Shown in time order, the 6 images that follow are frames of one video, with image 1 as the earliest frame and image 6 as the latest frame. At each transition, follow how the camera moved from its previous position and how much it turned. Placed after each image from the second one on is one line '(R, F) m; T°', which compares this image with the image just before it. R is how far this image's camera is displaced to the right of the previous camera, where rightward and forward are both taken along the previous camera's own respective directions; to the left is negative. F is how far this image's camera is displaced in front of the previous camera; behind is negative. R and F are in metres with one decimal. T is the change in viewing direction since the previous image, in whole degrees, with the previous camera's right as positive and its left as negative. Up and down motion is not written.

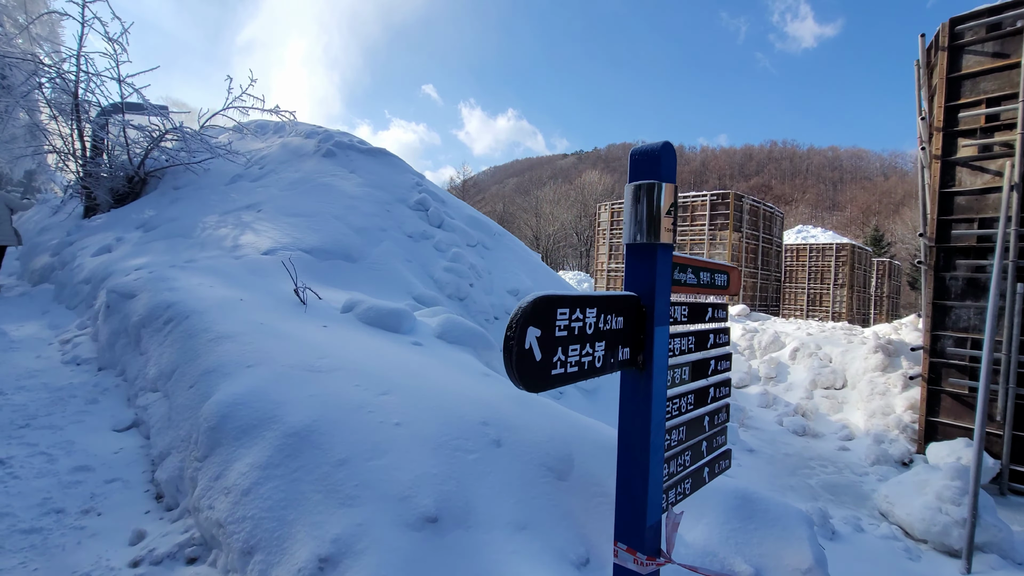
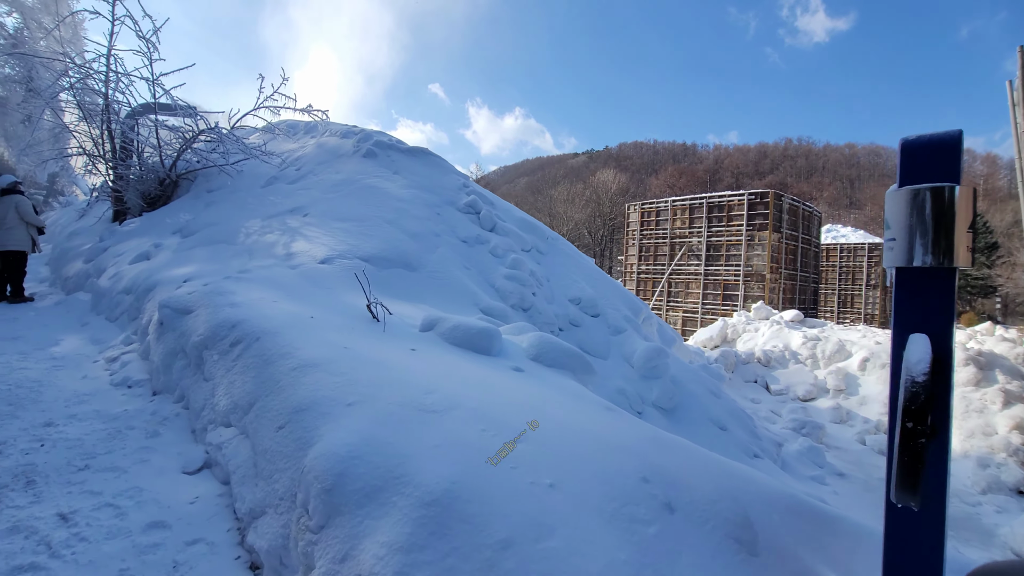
(-0.7, +0.5) m; -1°
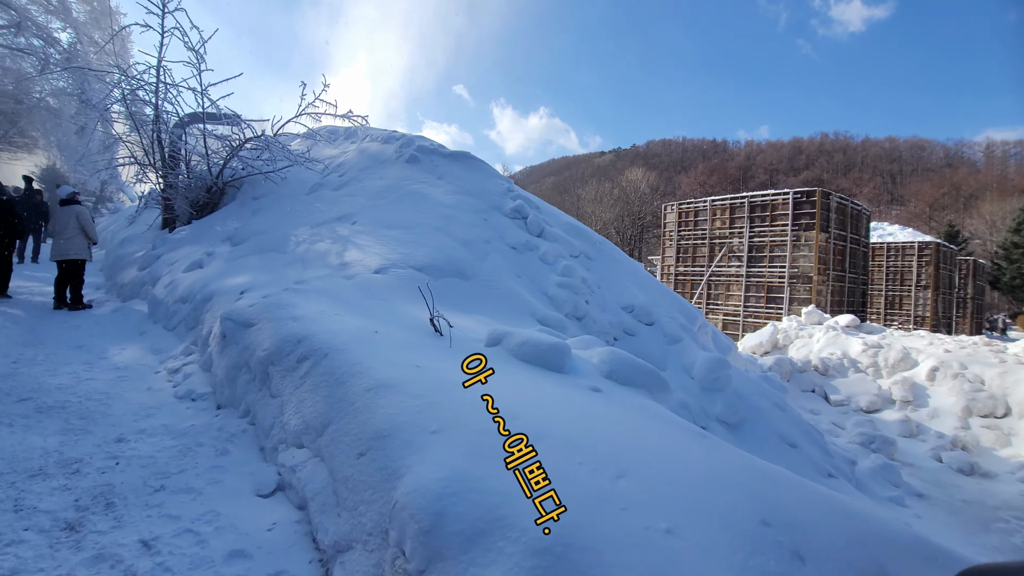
(-0.3, +0.2) m; -3°
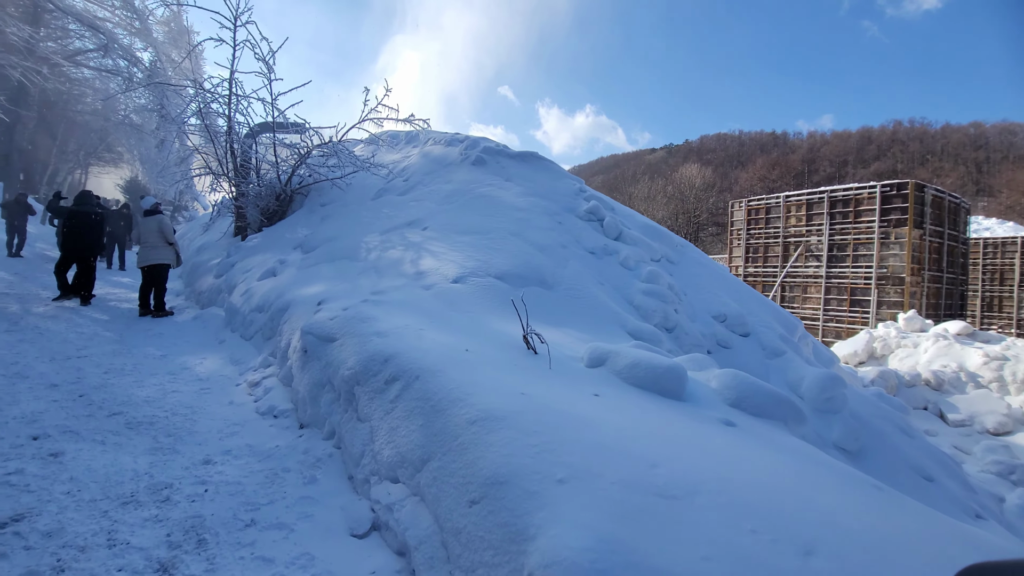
(-0.4, +0.4) m; -6°
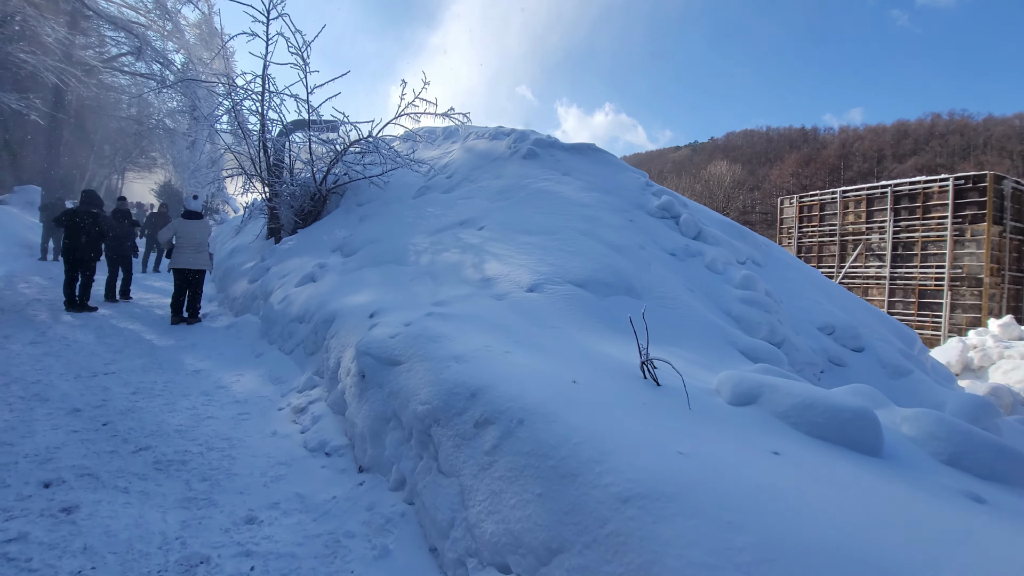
(-0.5, +0.7) m; -3°
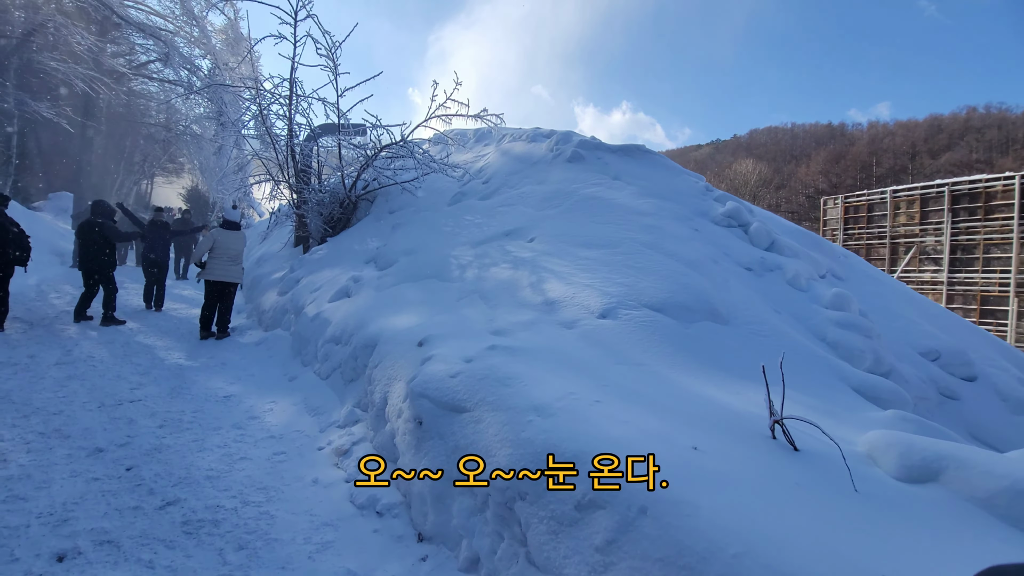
(-0.4, +0.5) m; -2°
